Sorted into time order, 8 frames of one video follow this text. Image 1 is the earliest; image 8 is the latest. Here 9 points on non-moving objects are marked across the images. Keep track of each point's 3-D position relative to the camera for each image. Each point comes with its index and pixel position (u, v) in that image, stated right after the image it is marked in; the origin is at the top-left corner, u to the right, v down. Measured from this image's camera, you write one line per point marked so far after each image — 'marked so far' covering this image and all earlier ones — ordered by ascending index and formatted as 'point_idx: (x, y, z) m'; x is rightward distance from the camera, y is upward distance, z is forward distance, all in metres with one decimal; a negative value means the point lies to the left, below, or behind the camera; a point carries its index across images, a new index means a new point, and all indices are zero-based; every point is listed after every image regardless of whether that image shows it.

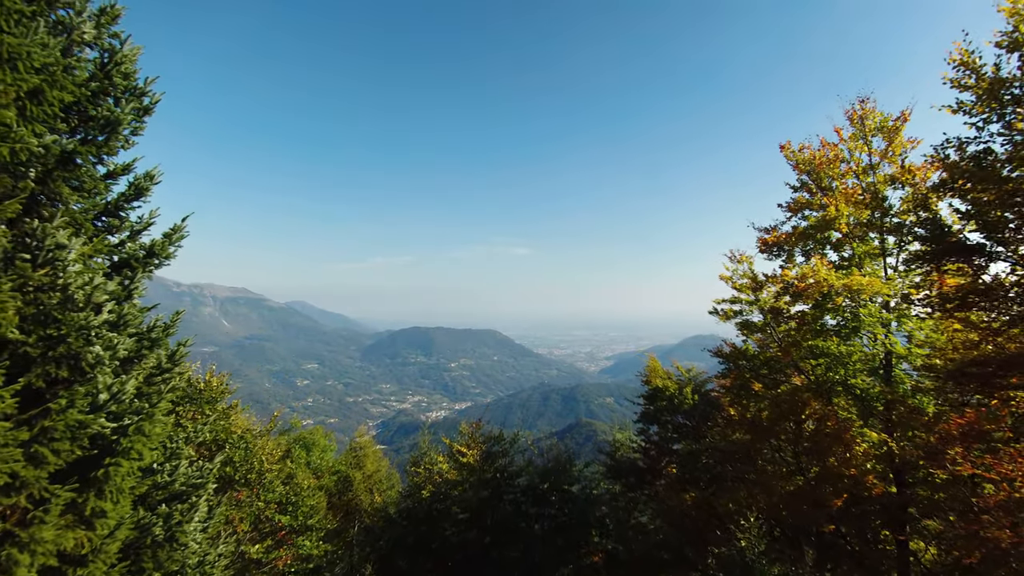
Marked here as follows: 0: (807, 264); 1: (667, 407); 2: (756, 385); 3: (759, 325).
0: (+8.8, +0.7, +12.0) m
1: (+6.3, -4.8, +16.2) m
2: (+7.8, -3.1, +12.8) m
3: (+7.9, -1.2, +13.0) m
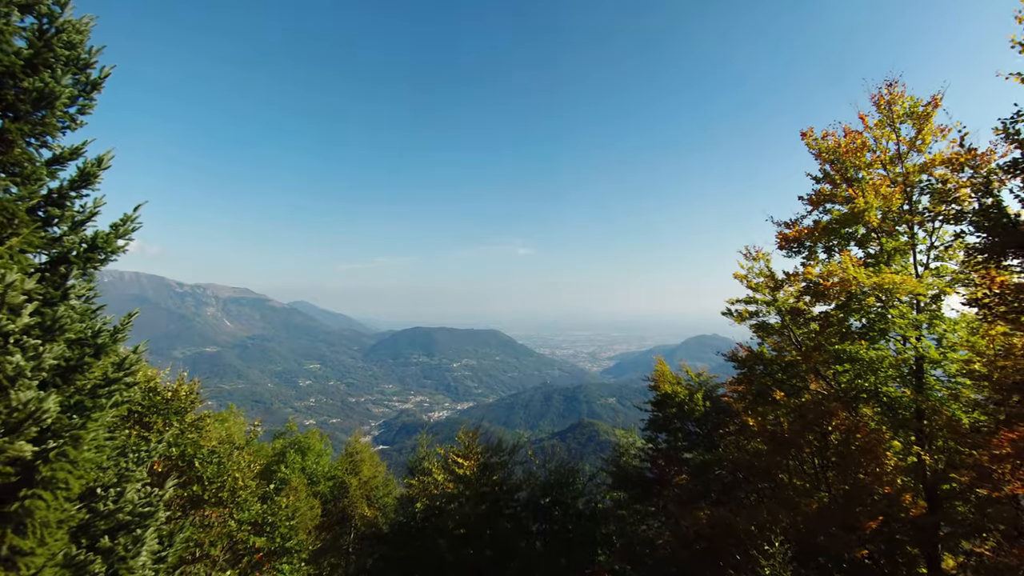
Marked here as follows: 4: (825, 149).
0: (+8.7, +0.8, +11.1) m
1: (+6.3, -4.7, +15.3) m
2: (+7.8, -3.1, +11.9) m
3: (+7.9, -1.2, +12.1) m
4: (+8.7, +3.9, +11.2) m
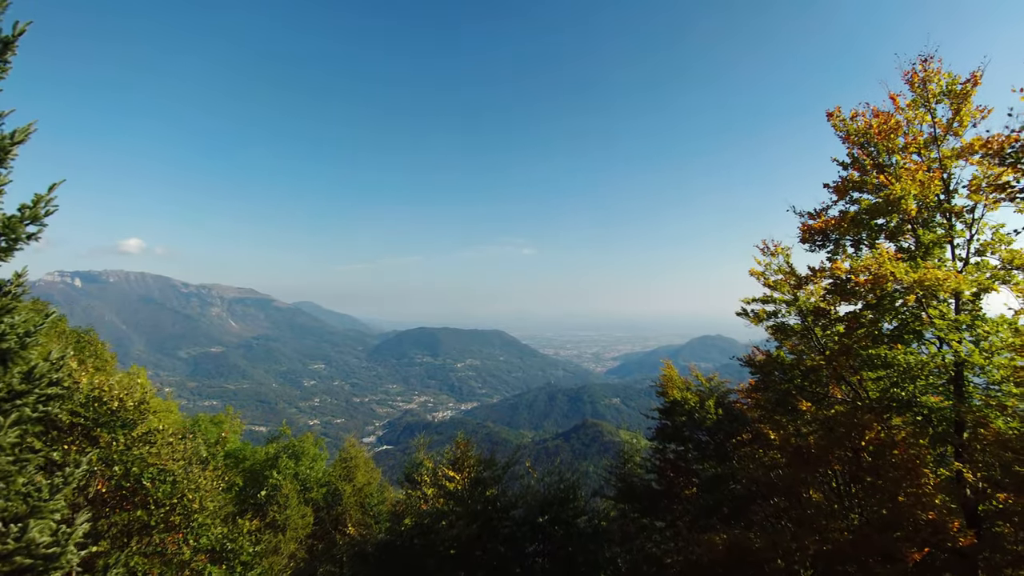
0: (+8.6, +0.8, +10.0) m
1: (+6.2, -4.7, +14.2) m
2: (+7.7, -3.0, +10.9) m
3: (+7.7, -1.2, +11.1) m
4: (+8.6, +4.0, +10.2) m
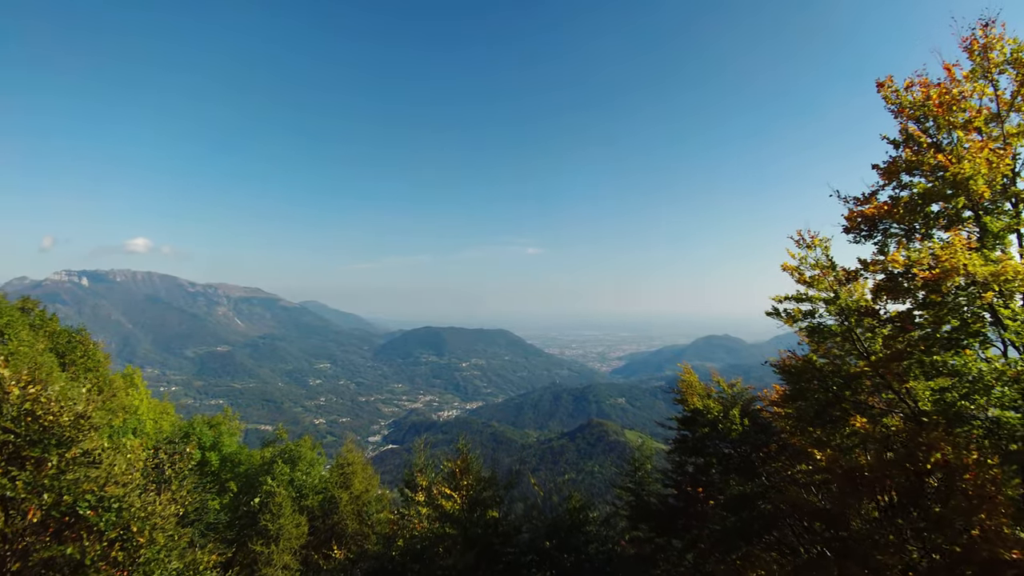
0: (+8.7, +0.9, +8.8) m
1: (+6.3, -4.6, +13.0) m
2: (+7.8, -2.9, +9.6) m
3: (+7.8, -1.1, +9.8) m
4: (+8.6, +4.0, +8.9) m
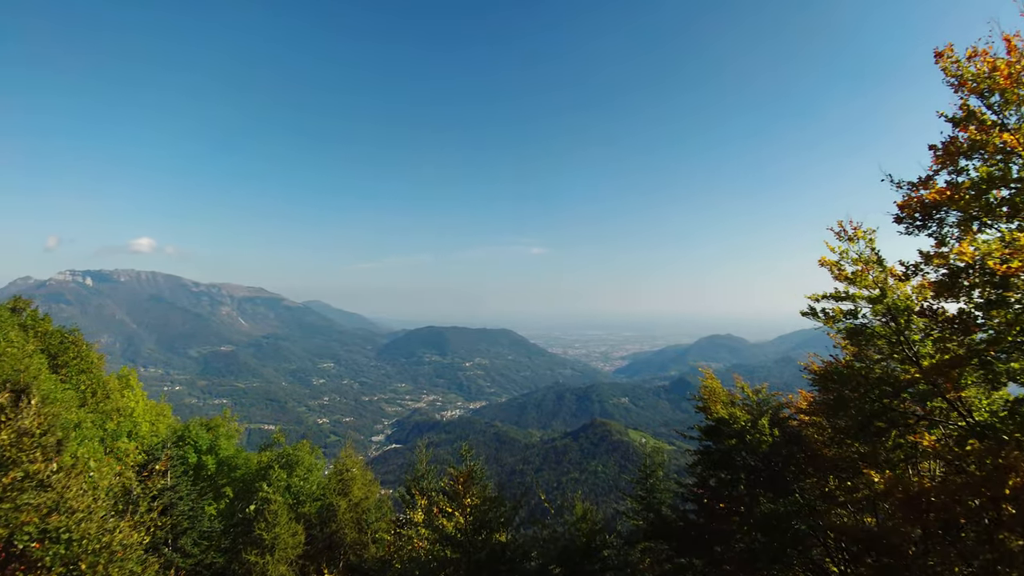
0: (+8.8, +1.0, +7.7) m
1: (+6.5, -4.5, +12.0) m
2: (+8.0, -2.9, +8.6) m
3: (+8.0, -1.0, +8.8) m
4: (+8.8, +4.1, +7.9) m
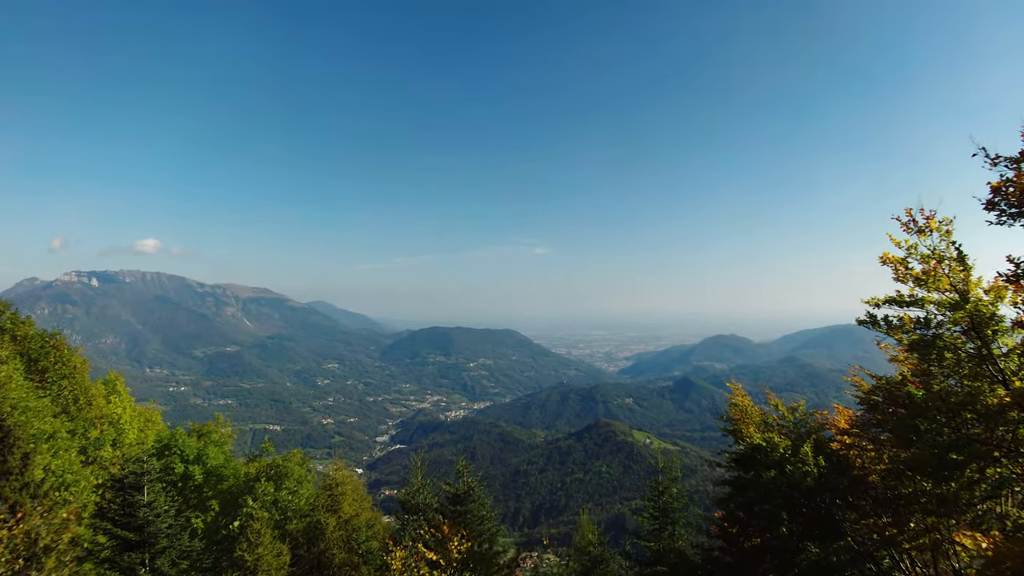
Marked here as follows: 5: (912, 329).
0: (+8.8, +0.9, +6.1) m
1: (+6.5, -4.6, +10.4) m
2: (+7.9, -2.9, +7.0) m
3: (+7.9, -1.1, +7.2) m
4: (+8.7, +4.1, +6.3) m
5: (+7.6, -0.8, +8.0) m
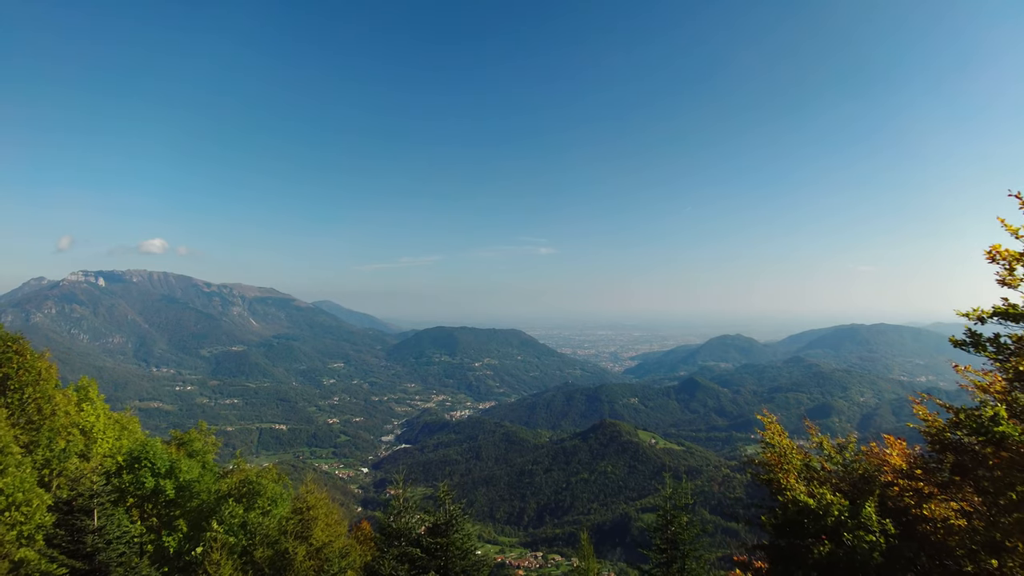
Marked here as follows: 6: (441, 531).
0: (+8.1, +0.8, +3.9) m
1: (+5.9, -4.7, +8.2) m
2: (+7.3, -3.0, +4.8) m
3: (+7.3, -1.2, +5.0) m
4: (+8.1, +3.9, +4.1) m
5: (+7.1, -0.9, +5.8) m
6: (-3.0, -10.2, +17.1) m
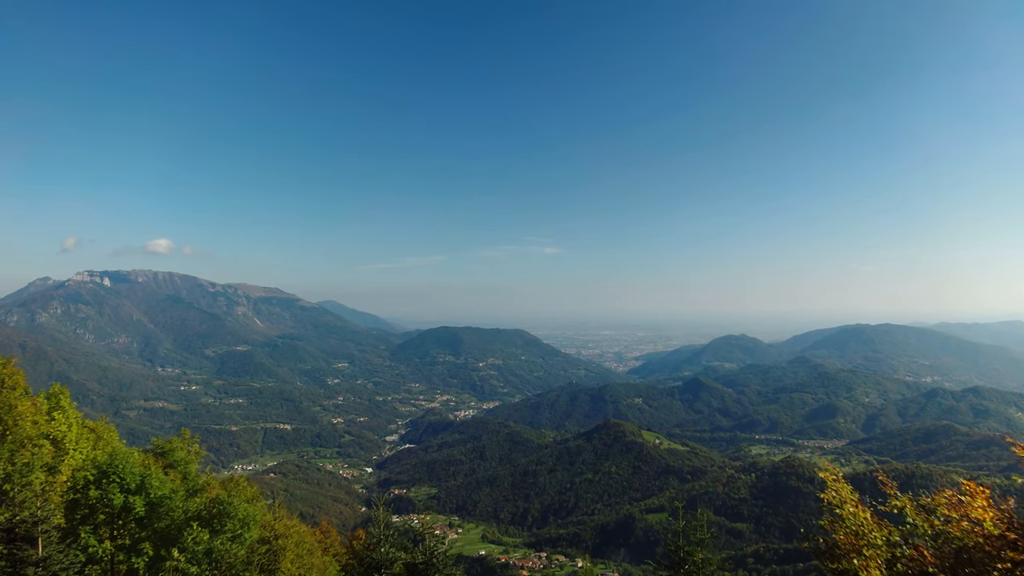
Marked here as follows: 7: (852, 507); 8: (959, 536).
0: (+7.7, +0.6, +1.9) m
1: (+5.5, -4.8, +6.2) m
2: (+6.8, -3.2, +2.8) m
3: (+6.9, -1.3, +3.0) m
4: (+7.6, +3.8, +2.0) m
5: (+6.6, -1.1, +3.8) m
6: (-3.3, -10.4, +15.2) m
7: (+5.7, -3.6, +8.2) m
8: (+7.2, -3.8, +7.1) m
